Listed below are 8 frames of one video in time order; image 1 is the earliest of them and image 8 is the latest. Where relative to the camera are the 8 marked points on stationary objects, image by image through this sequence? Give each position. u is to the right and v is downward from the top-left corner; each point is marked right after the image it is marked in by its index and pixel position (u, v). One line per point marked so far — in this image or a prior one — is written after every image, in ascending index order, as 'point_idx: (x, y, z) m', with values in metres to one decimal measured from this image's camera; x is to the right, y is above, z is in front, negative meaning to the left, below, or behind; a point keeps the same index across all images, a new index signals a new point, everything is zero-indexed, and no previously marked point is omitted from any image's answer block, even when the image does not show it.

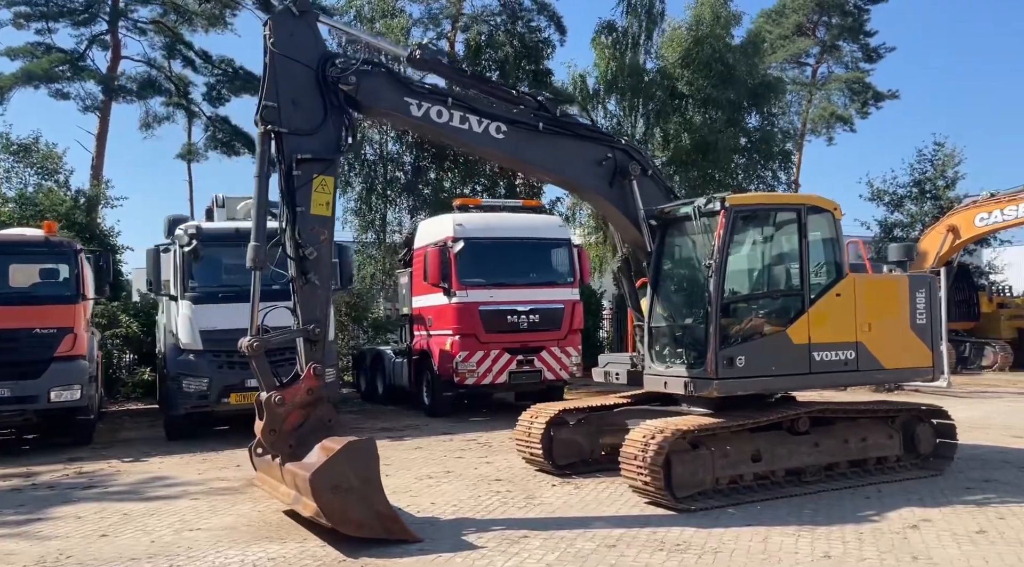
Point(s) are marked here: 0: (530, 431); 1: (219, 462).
0: (+0.2, -1.5, +8.4) m
1: (-3.6, -2.2, +10.1) m
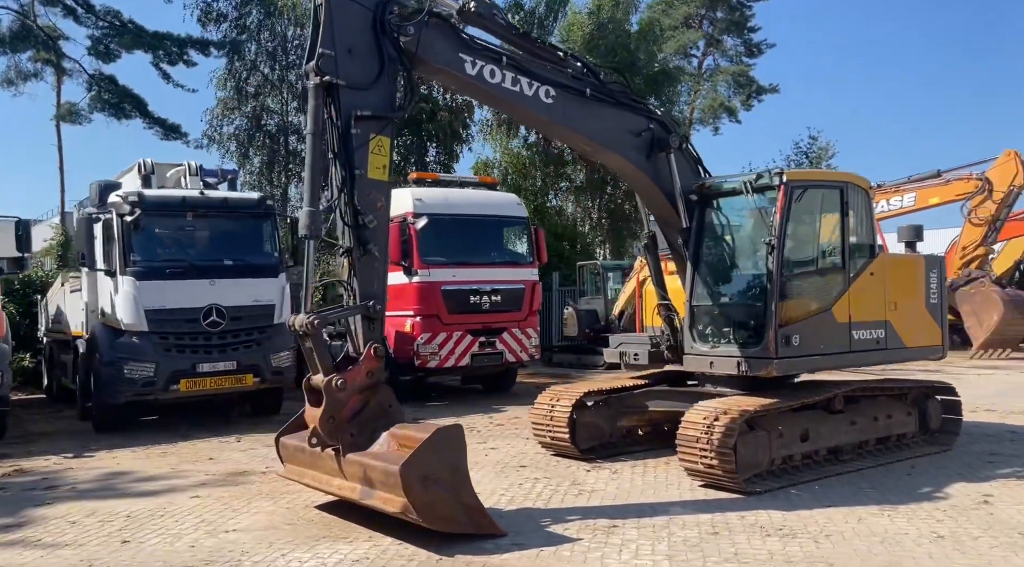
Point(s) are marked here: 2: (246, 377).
0: (+0.4, -1.3, +8.0) m
1: (-3.6, -1.9, +9.1) m
2: (-3.5, -1.2, +11.0) m
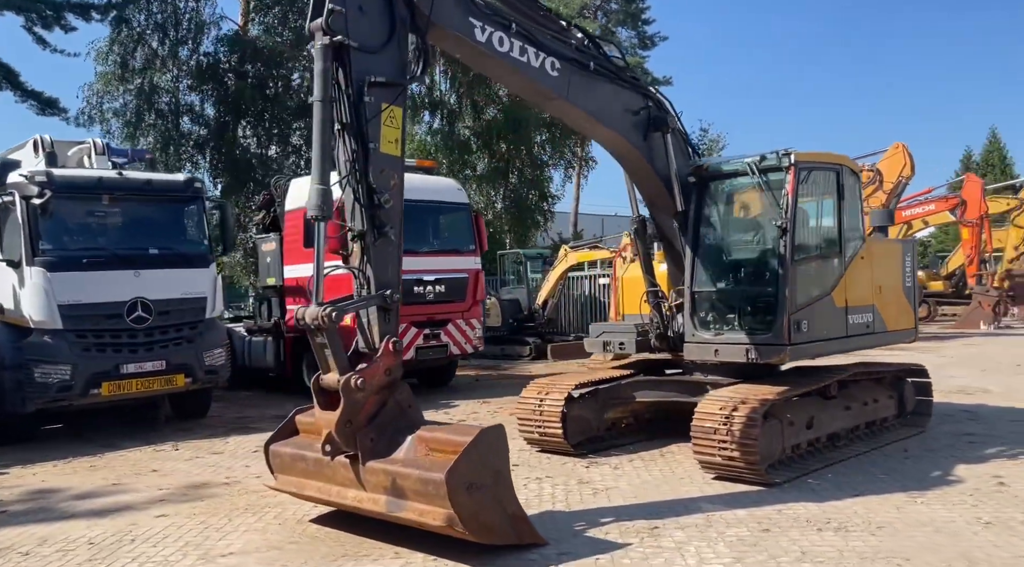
0: (+0.3, -1.1, +7.6) m
1: (-3.8, -1.8, +8.1) m
2: (-4.0, -1.1, +10.0) m
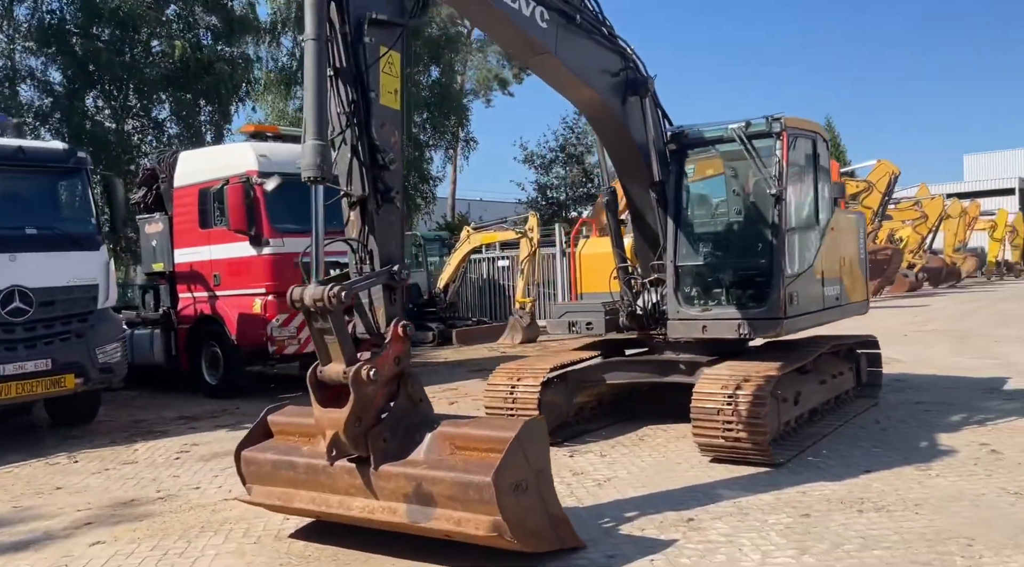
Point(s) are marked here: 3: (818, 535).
0: (0.0, -0.9, +7.0) m
1: (-4.1, -1.7, +6.8) m
2: (-4.6, -1.0, +8.6) m
3: (+1.6, -1.4, +4.5) m
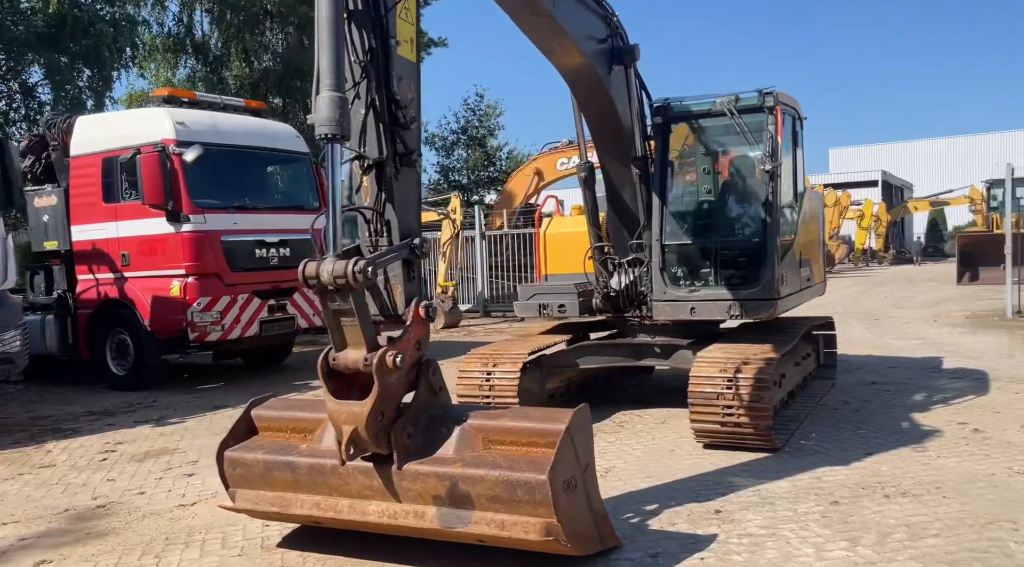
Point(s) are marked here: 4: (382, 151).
0: (-0.2, -0.8, +6.5) m
1: (-4.2, -1.5, +5.8) m
2: (-5.0, -0.8, +7.5) m
3: (+1.8, -1.2, +4.3) m
4: (-0.6, +0.6, +3.8) m
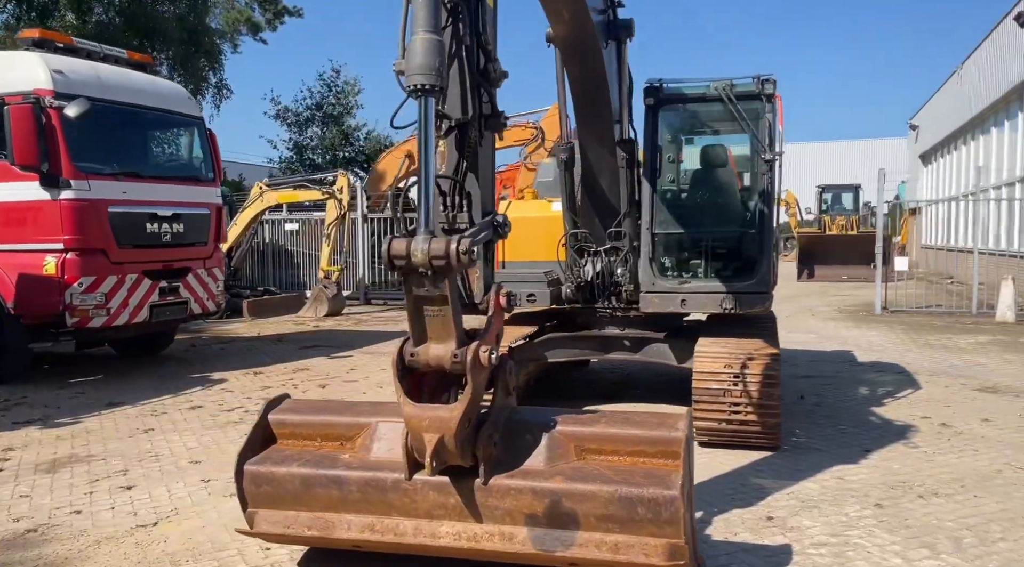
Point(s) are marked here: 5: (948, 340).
0: (-0.3, -0.7, +6.0) m
1: (-4.2, -1.3, +4.5) m
2: (-5.2, -0.6, +6.0) m
3: (+2.0, -1.2, +4.2) m
4: (-0.2, +0.7, +3.3) m
5: (+5.9, -0.8, +11.4) m
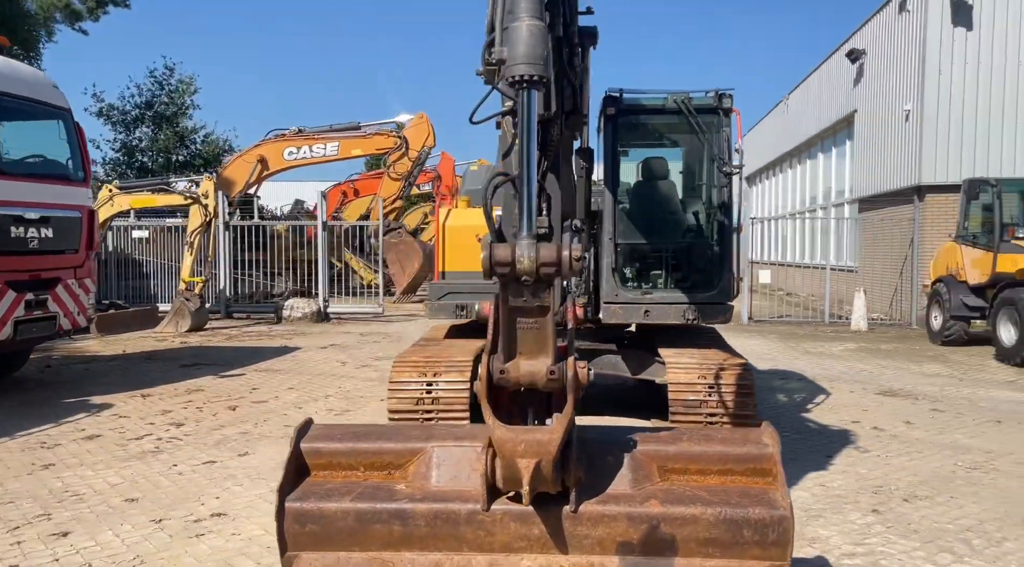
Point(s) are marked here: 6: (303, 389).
0: (-0.5, -0.8, +5.6) m
1: (-4.0, -1.4, +3.4) m
2: (-5.3, -0.6, +4.7) m
3: (+2.1, -1.3, +4.3) m
4: (+0.2, +0.6, +3.0) m
5: (+4.5, -0.9, +12.1) m
6: (-2.1, -1.1, +8.6) m
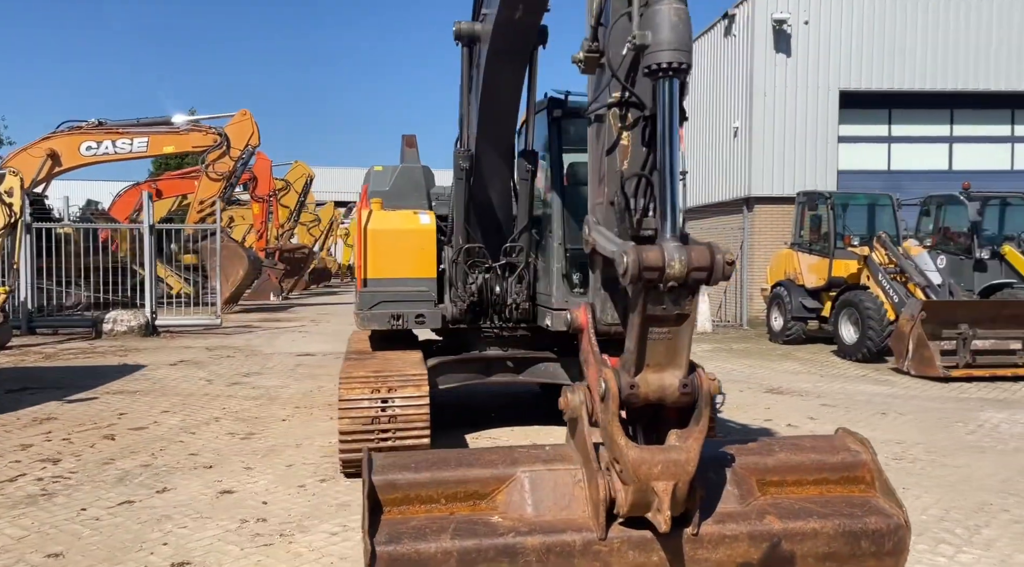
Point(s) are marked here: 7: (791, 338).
0: (-0.7, -0.8, +5.2) m
1: (-3.6, -1.4, +2.2) m
2: (-5.2, -0.7, +3.1) m
3: (+2.2, -1.3, +4.5) m
4: (+0.5, +0.6, +2.8) m
5: (+2.5, -1.0, +12.7) m
6: (-3.0, -1.2, +7.7) m
7: (+4.4, -0.9, +13.1) m
